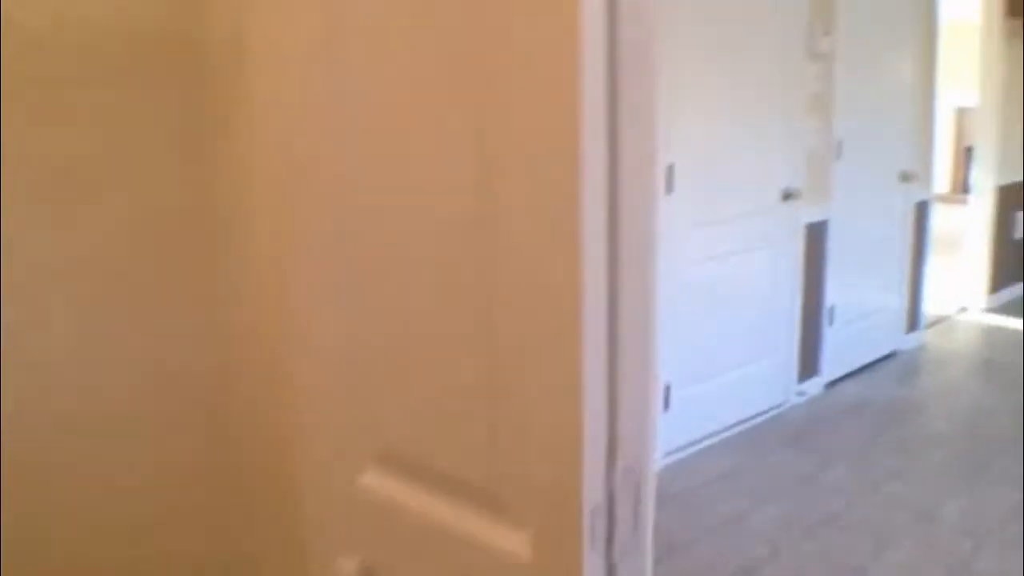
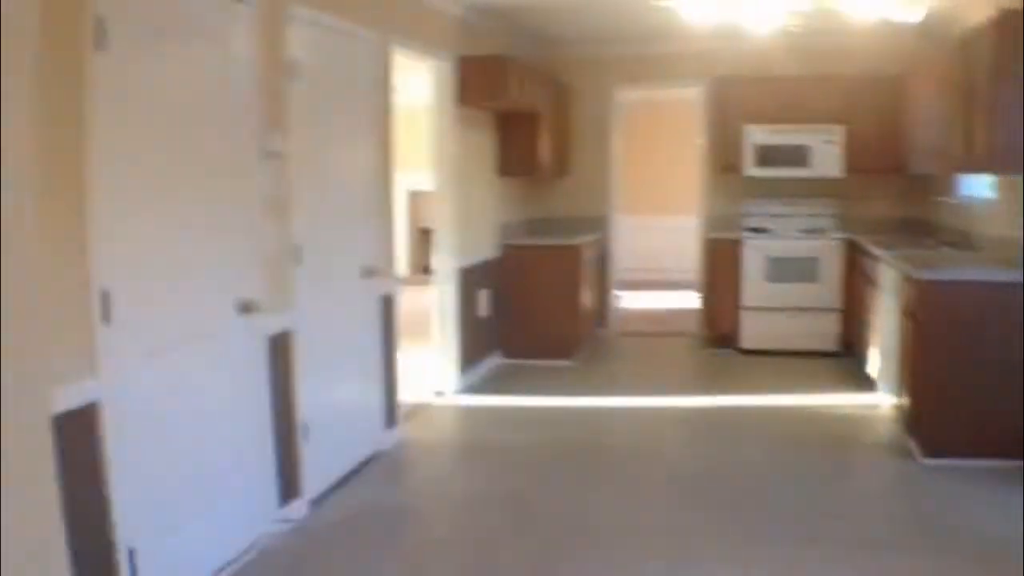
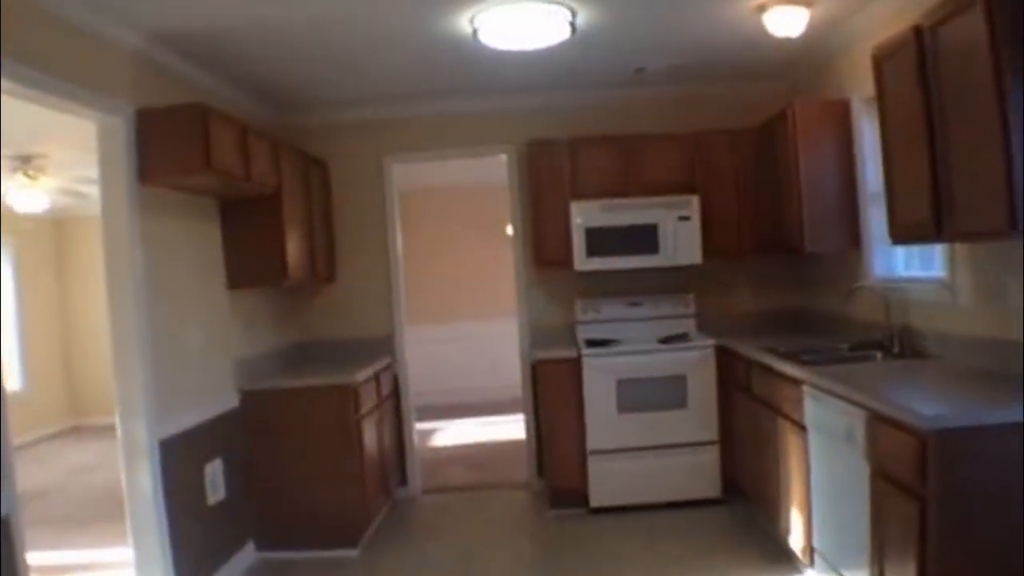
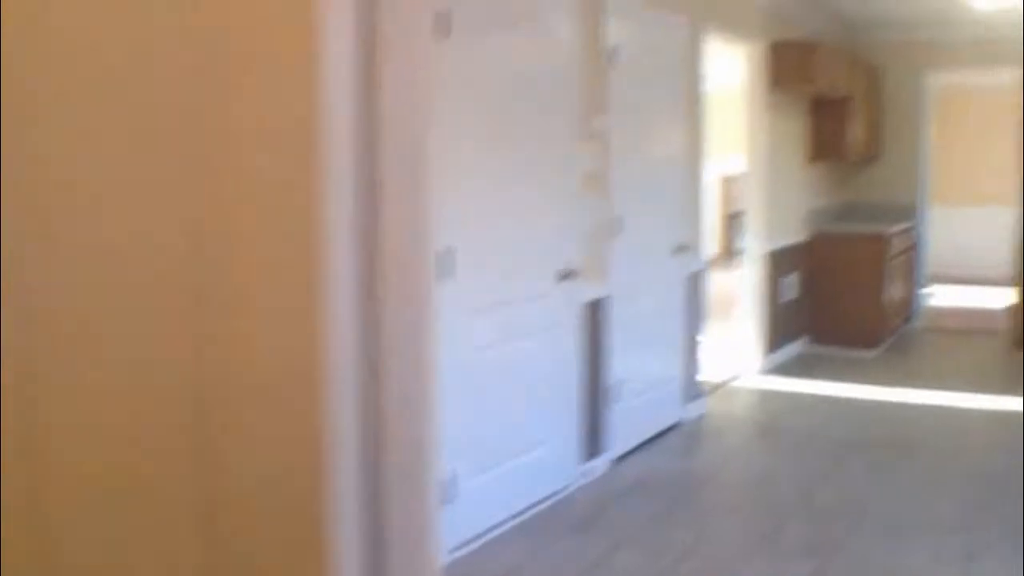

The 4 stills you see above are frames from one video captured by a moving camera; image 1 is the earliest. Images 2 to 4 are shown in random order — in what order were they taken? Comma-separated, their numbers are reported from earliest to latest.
4, 2, 3
